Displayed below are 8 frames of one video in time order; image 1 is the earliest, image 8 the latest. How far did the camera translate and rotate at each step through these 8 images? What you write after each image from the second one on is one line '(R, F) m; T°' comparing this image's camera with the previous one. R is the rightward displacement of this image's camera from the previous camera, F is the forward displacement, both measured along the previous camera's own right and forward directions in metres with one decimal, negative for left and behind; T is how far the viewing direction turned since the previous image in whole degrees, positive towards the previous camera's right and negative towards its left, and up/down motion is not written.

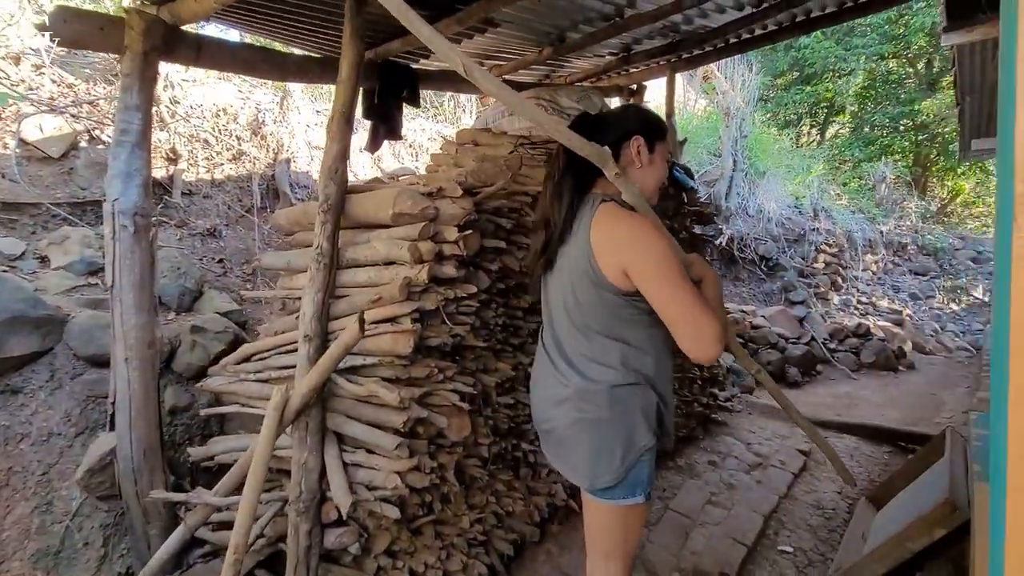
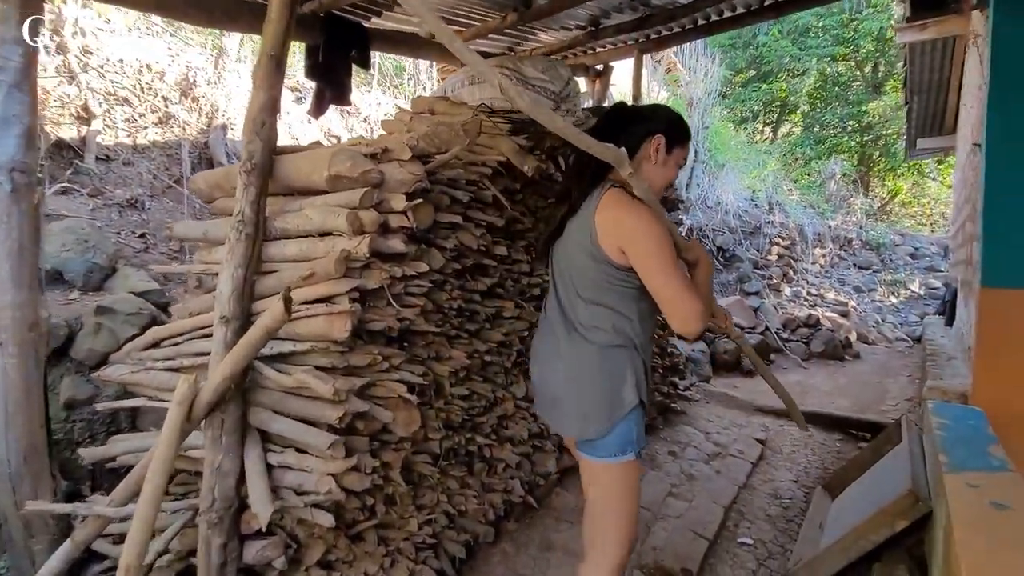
(0.0, +0.2) m; +5°
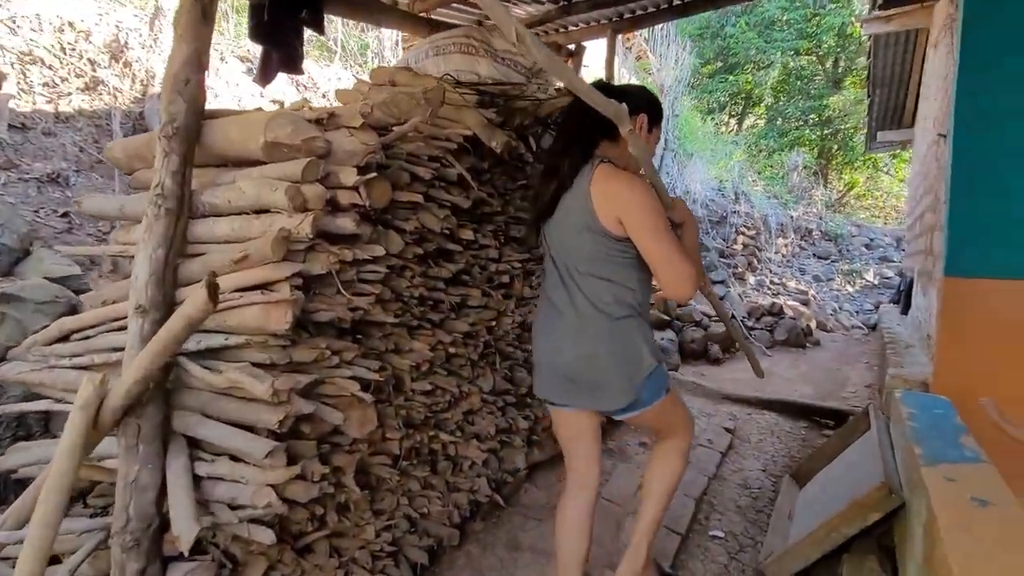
(0.0, +0.2) m; +4°
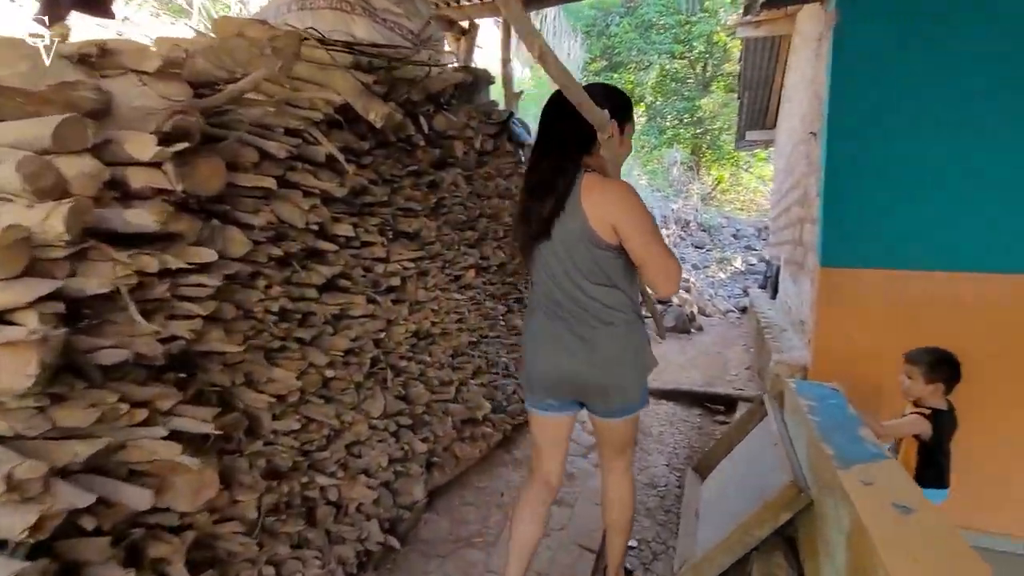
(0.0, +0.4) m; +12°
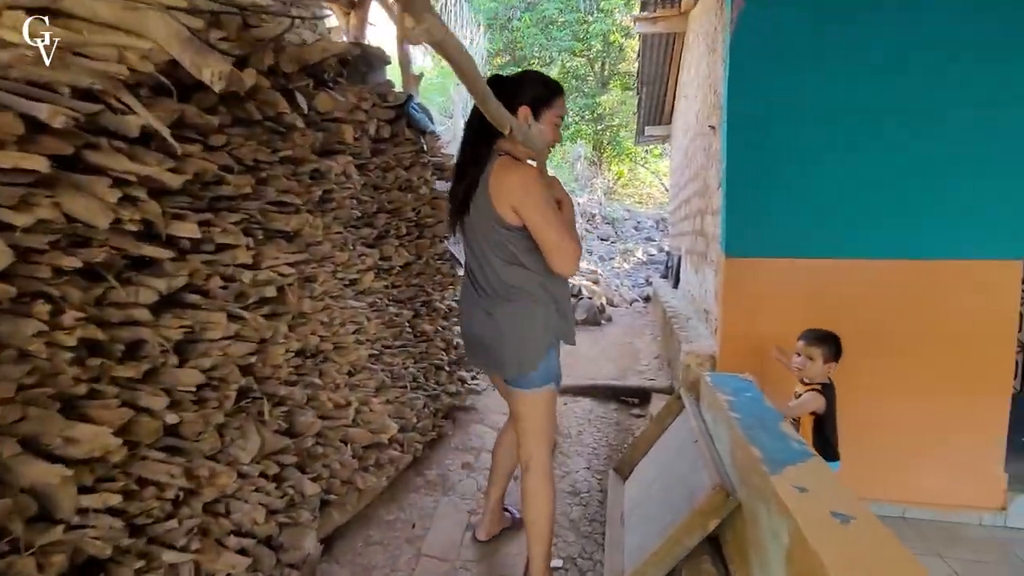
(0.0, +0.3) m; +10°
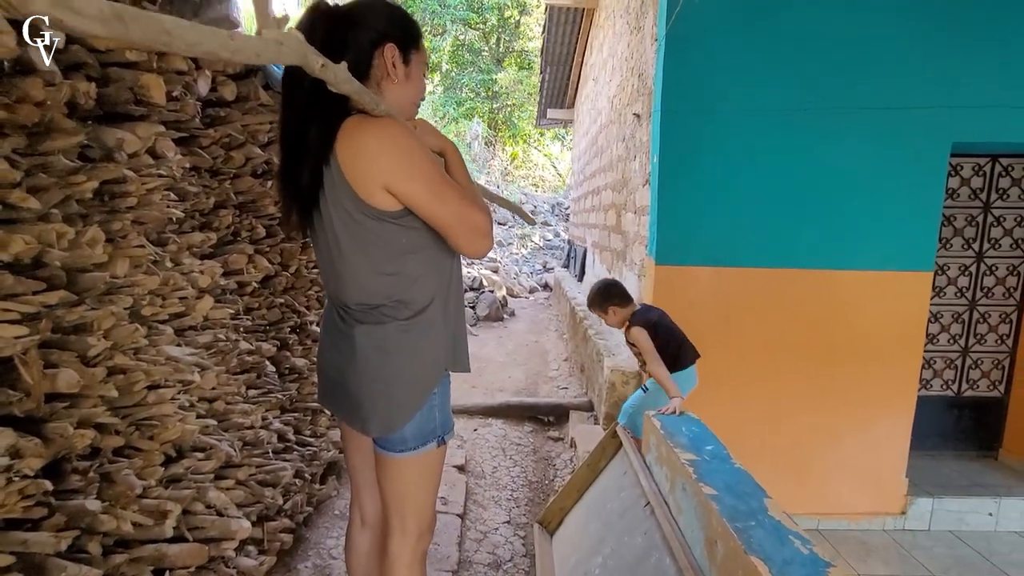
(-0.1, +0.7) m; +13°
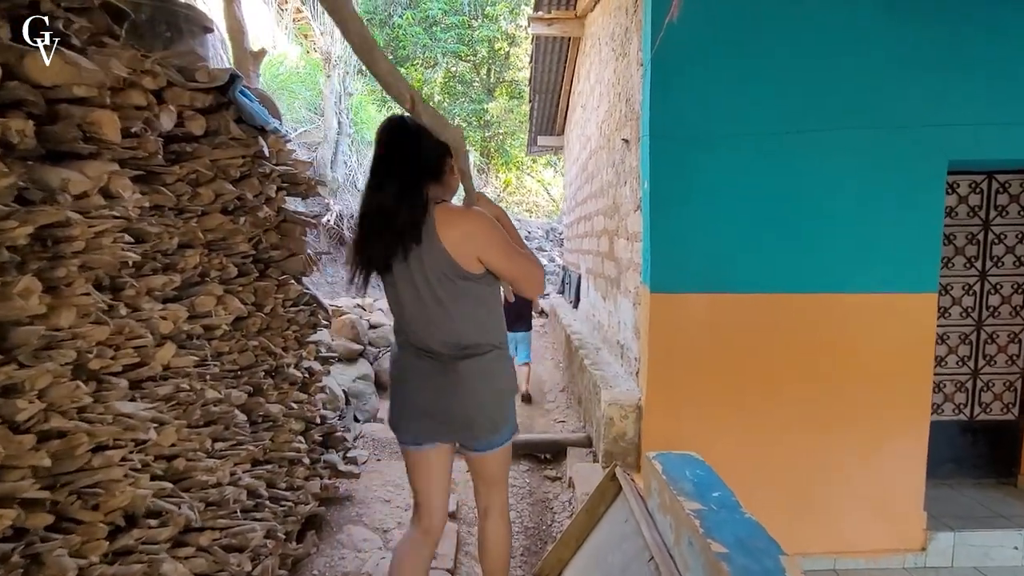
(+0.1, +0.1) m; 0°
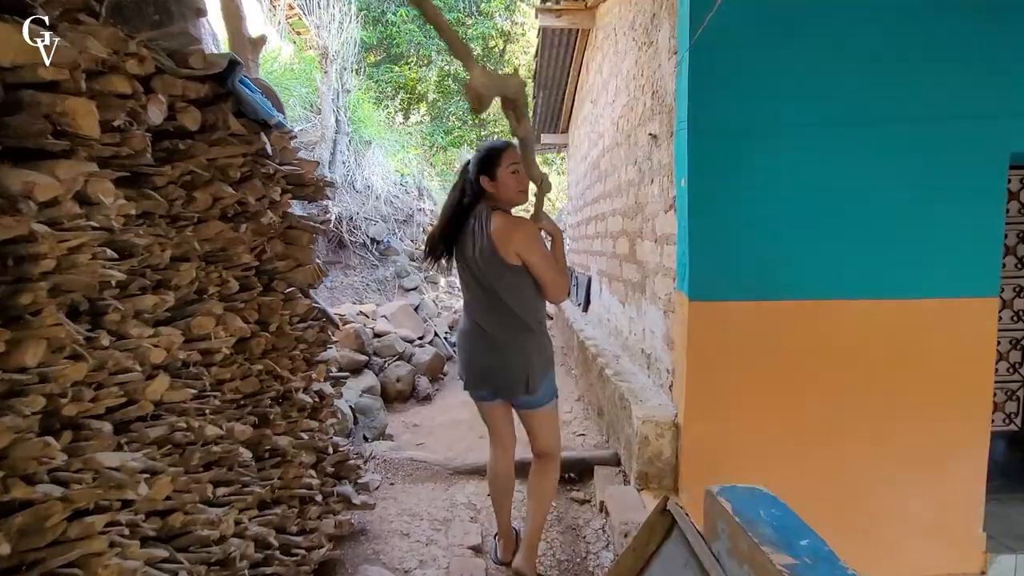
(-0.2, +0.3) m; +1°
